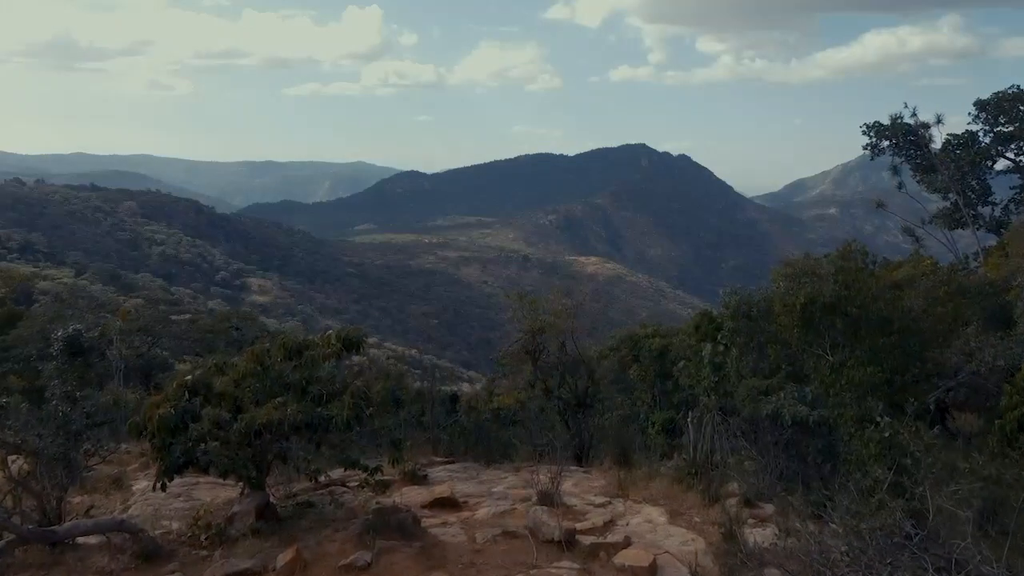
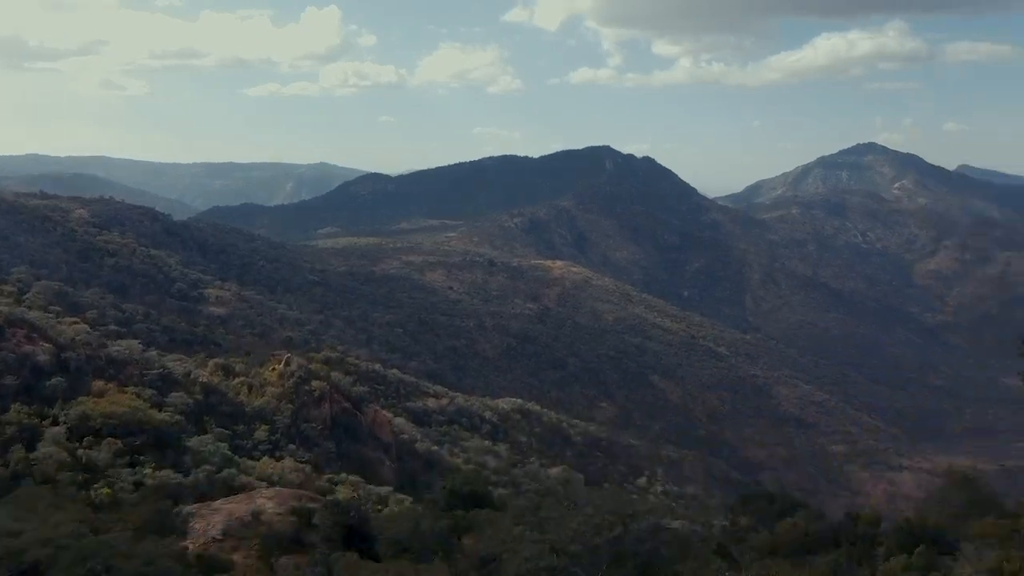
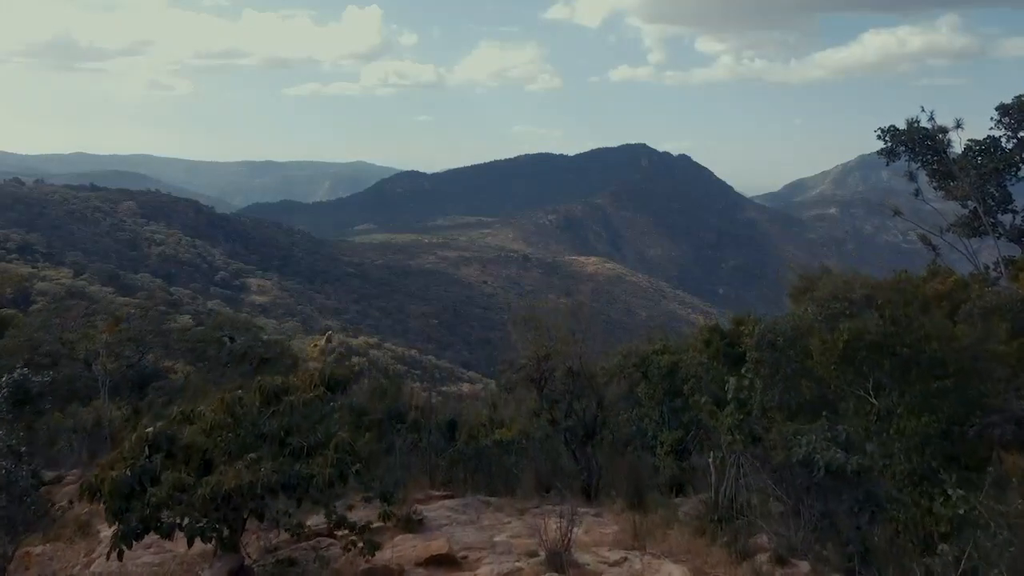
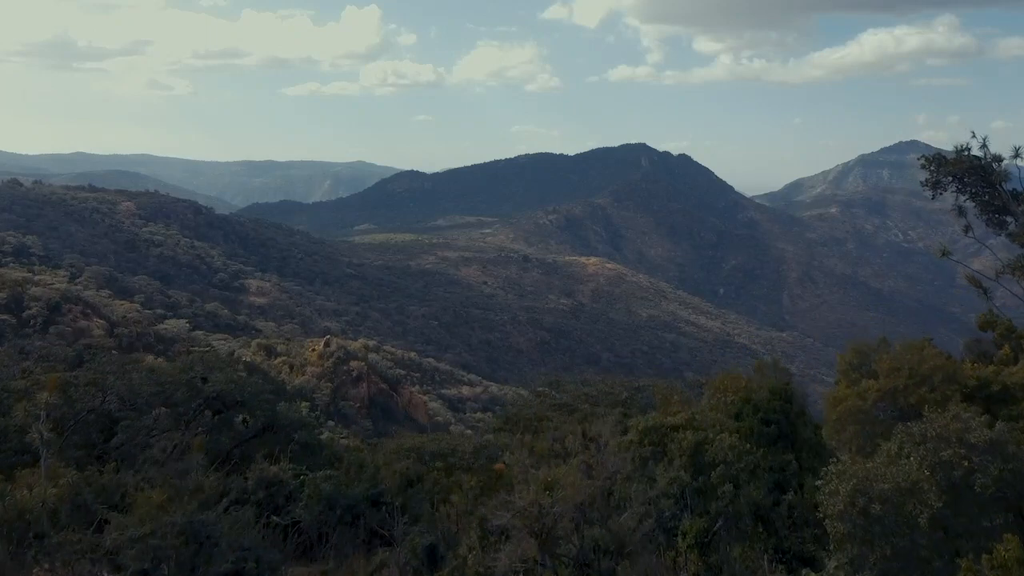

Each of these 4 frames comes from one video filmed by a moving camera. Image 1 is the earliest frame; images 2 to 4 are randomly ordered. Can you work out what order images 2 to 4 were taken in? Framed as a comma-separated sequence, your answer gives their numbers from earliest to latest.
3, 4, 2
